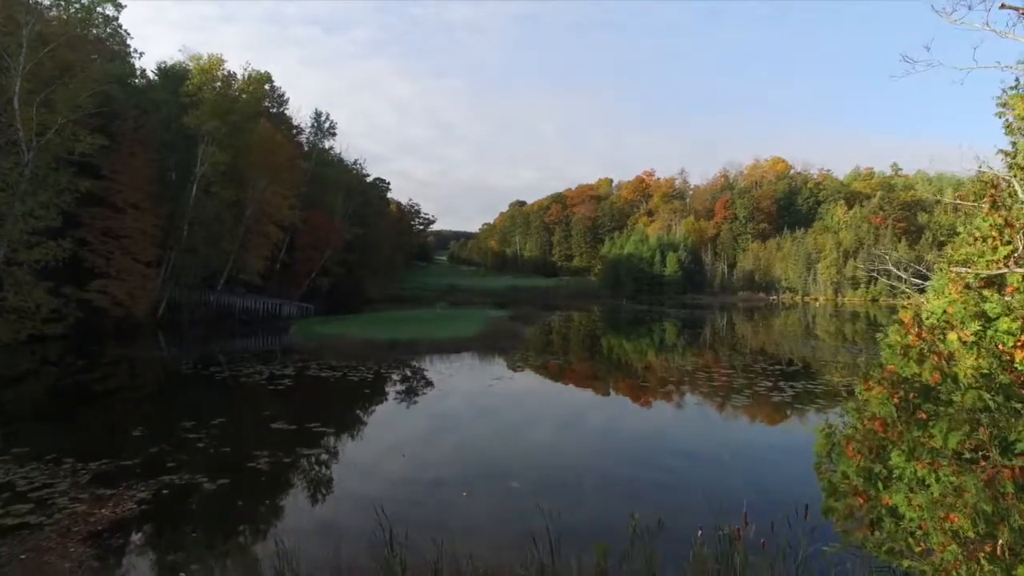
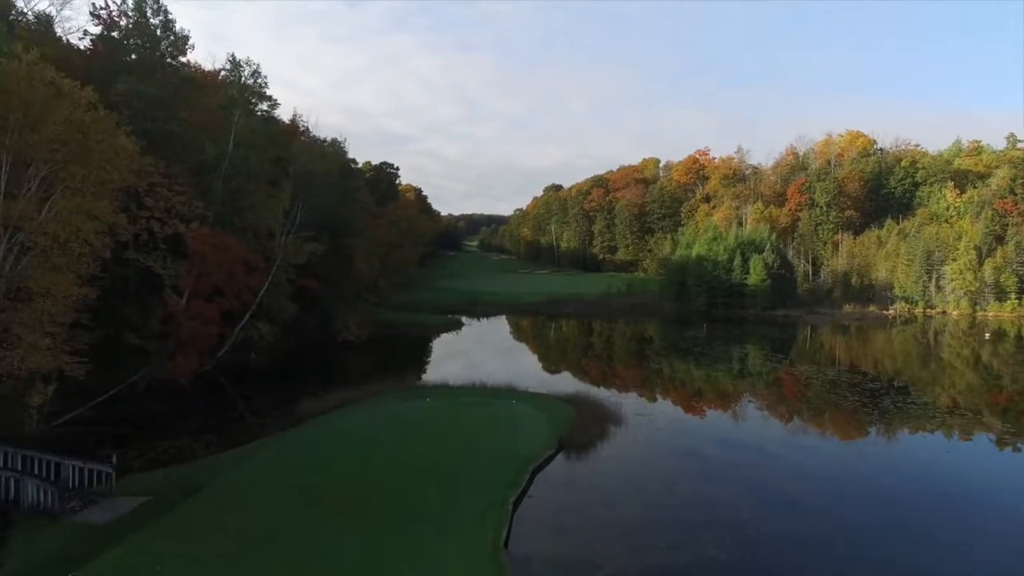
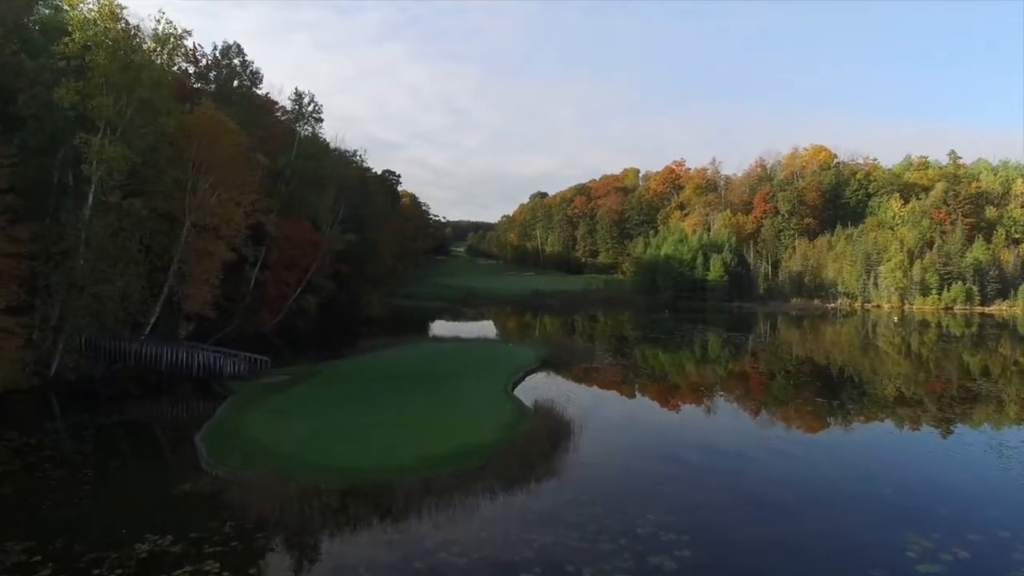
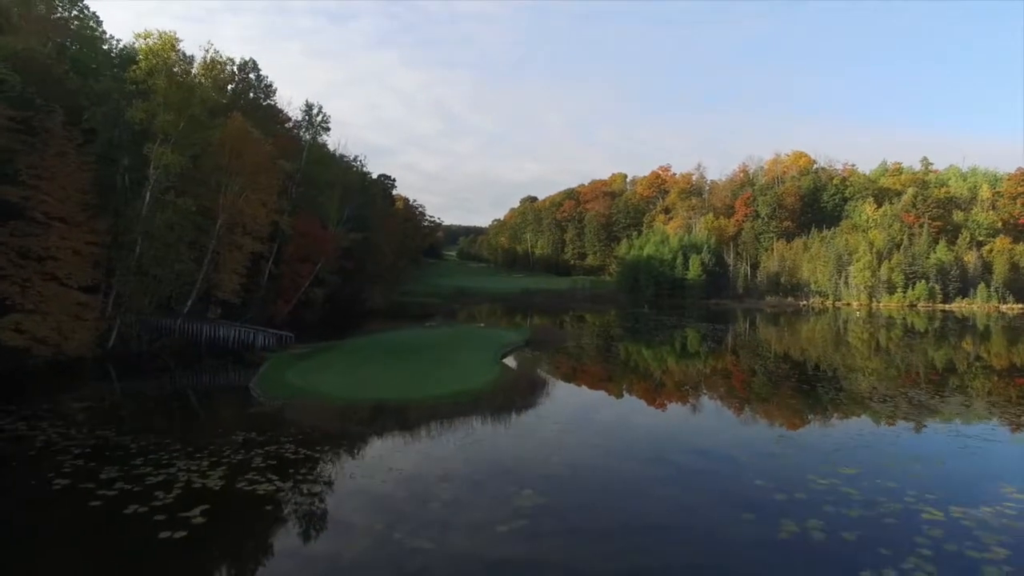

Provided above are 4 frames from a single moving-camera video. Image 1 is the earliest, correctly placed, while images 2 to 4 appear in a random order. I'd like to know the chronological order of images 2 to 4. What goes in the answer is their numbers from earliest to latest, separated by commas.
4, 3, 2
